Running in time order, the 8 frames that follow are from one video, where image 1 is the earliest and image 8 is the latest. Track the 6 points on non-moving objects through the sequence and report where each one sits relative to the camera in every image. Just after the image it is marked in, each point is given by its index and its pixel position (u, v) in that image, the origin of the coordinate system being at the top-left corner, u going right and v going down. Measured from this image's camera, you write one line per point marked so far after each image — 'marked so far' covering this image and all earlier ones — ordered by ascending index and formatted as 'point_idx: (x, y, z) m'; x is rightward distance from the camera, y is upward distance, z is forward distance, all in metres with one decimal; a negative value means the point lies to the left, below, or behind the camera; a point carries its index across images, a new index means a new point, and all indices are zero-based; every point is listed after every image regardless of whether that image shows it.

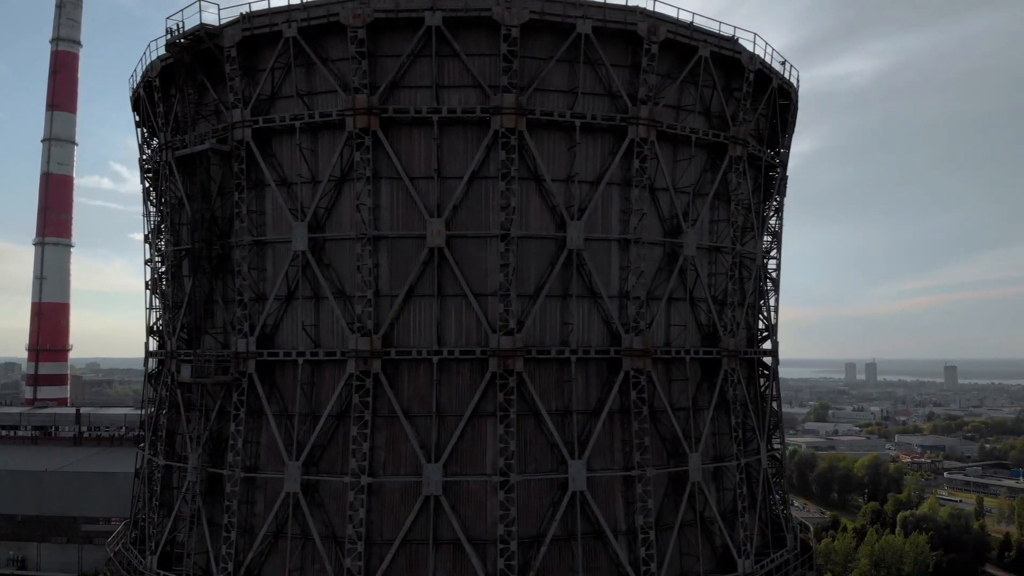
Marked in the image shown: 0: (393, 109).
0: (-2.4, +3.6, +12.1) m
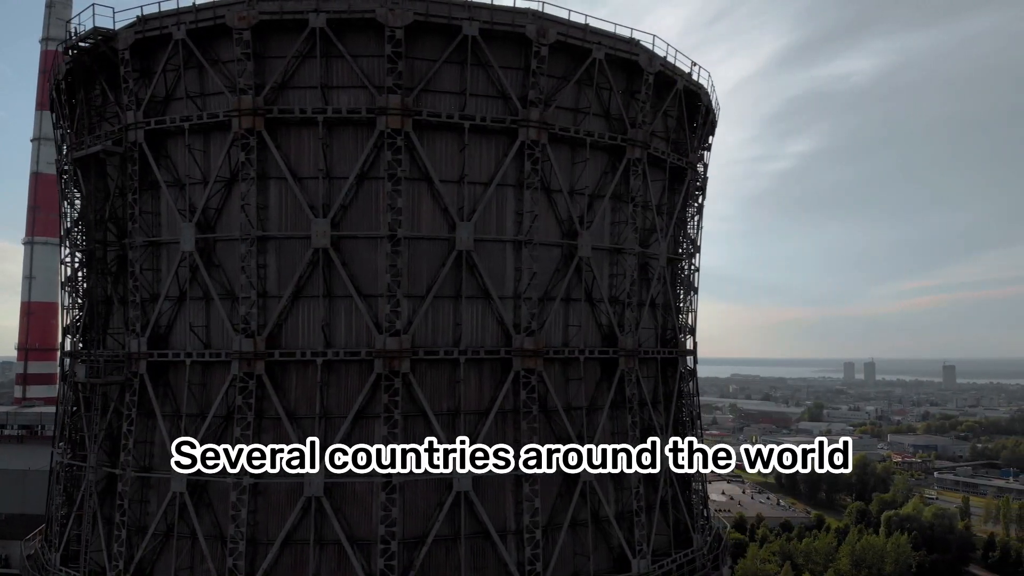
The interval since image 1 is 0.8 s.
0: (-4.7, +3.6, +12.2) m
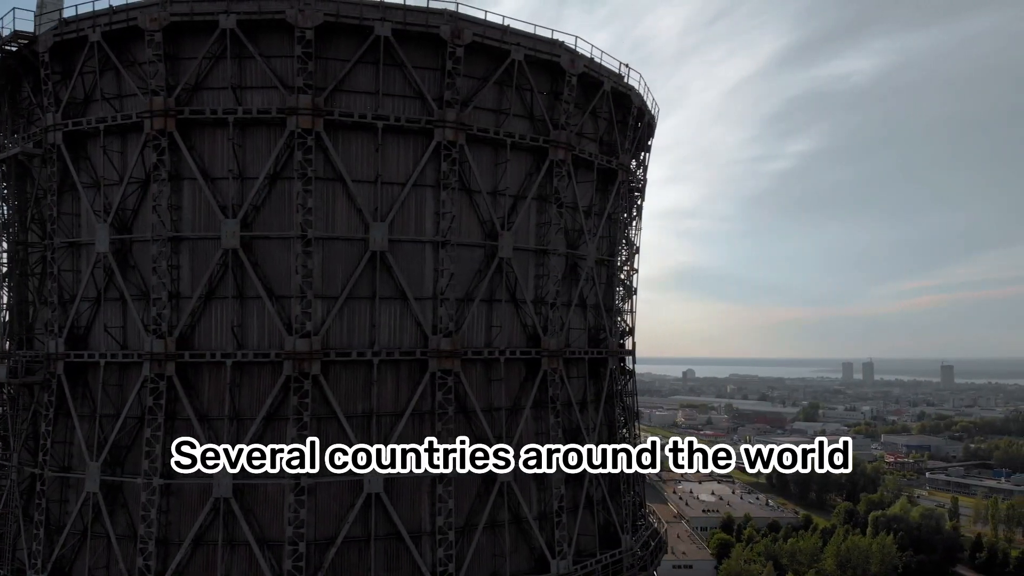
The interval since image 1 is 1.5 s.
0: (-6.4, +3.5, +12.2) m
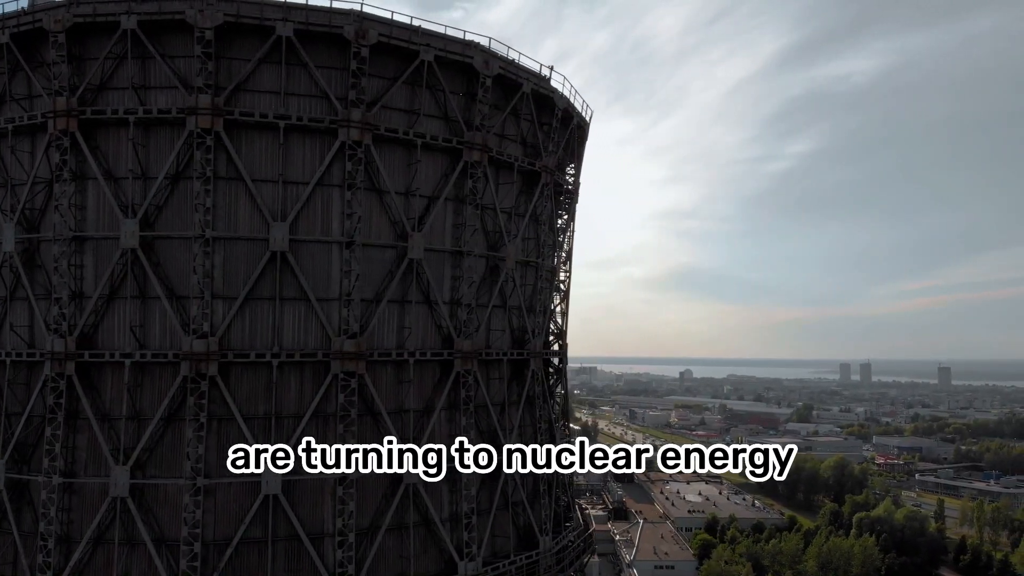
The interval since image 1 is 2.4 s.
0: (-8.4, +3.5, +12.2) m
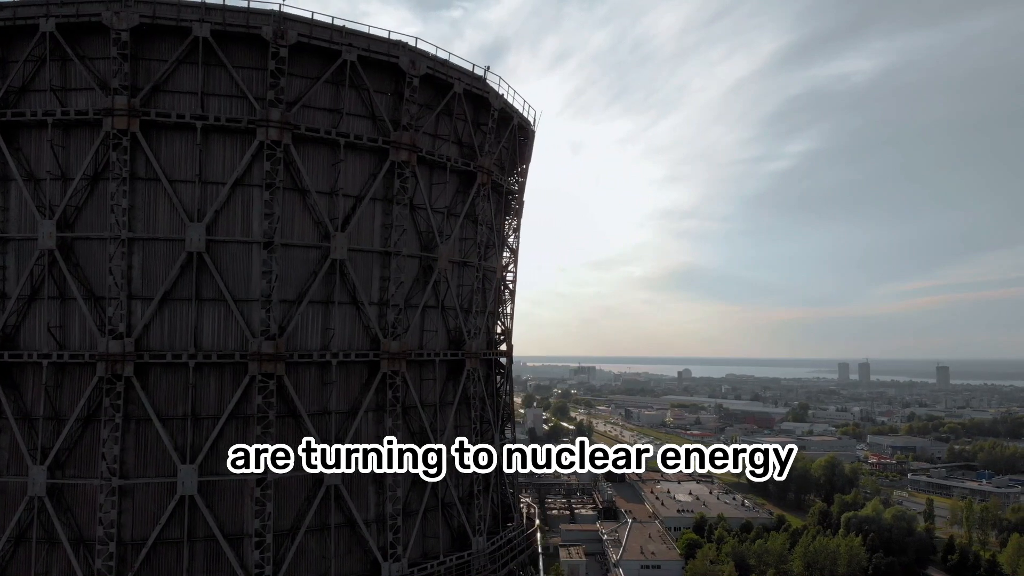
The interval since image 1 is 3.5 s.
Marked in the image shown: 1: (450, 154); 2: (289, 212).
0: (-10.1, +3.5, +12.2) m
1: (-1.5, +3.3, +14.7) m
2: (-4.6, +1.6, +12.5) m
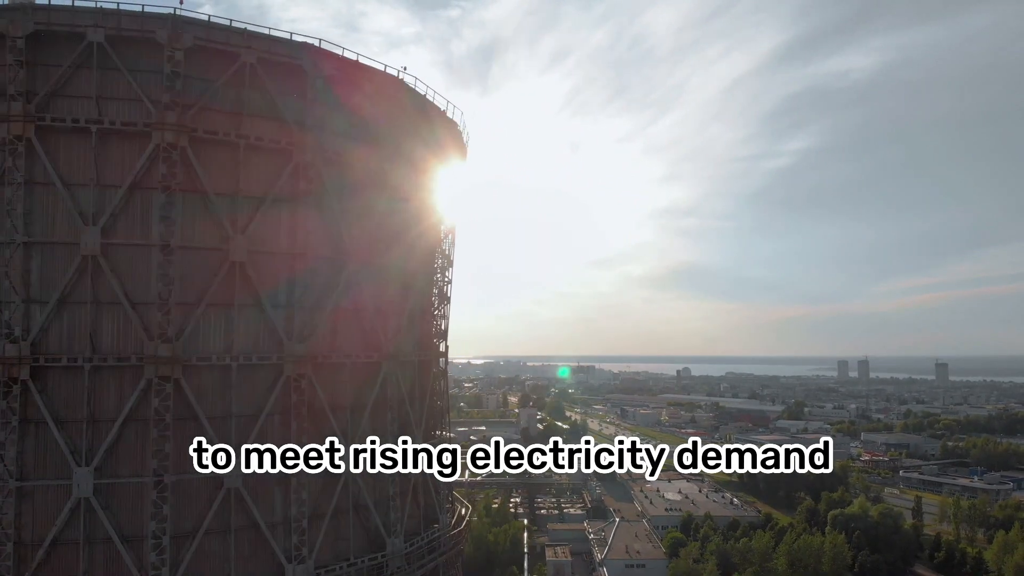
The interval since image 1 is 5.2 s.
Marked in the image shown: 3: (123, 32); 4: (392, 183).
0: (-12.2, +3.4, +12.3) m
1: (-3.6, +3.3, +14.8) m
2: (-6.7, +1.5, +12.6) m
3: (-7.8, +5.2, +12.2) m
4: (-3.1, +2.6, +15.9) m
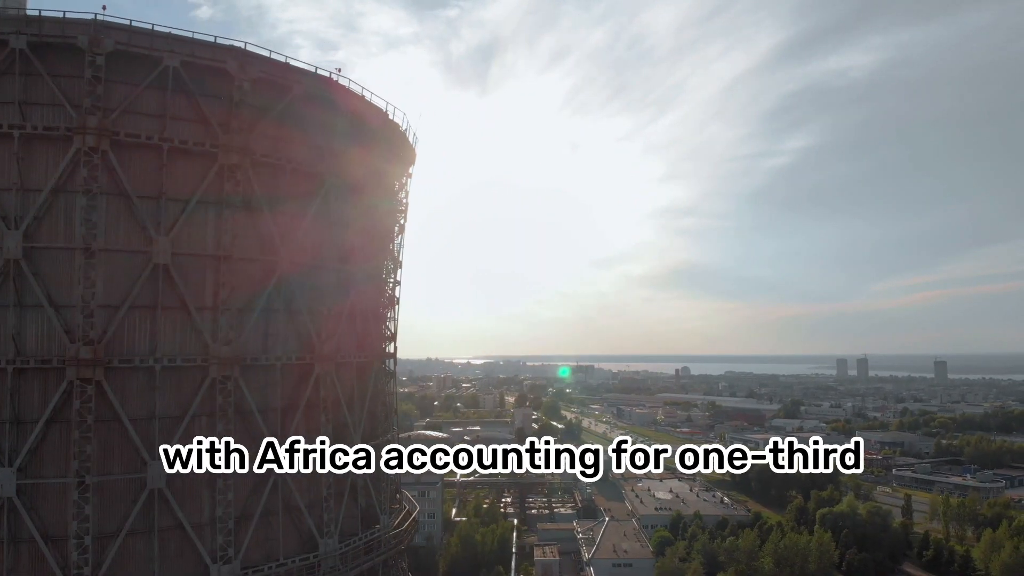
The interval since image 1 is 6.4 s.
0: (-13.8, +3.4, +12.4) m
1: (-5.3, +3.2, +14.9) m
2: (-8.4, +1.5, +12.7) m
3: (-9.5, +5.1, +12.3) m
4: (-4.8, +2.6, +16.0) m
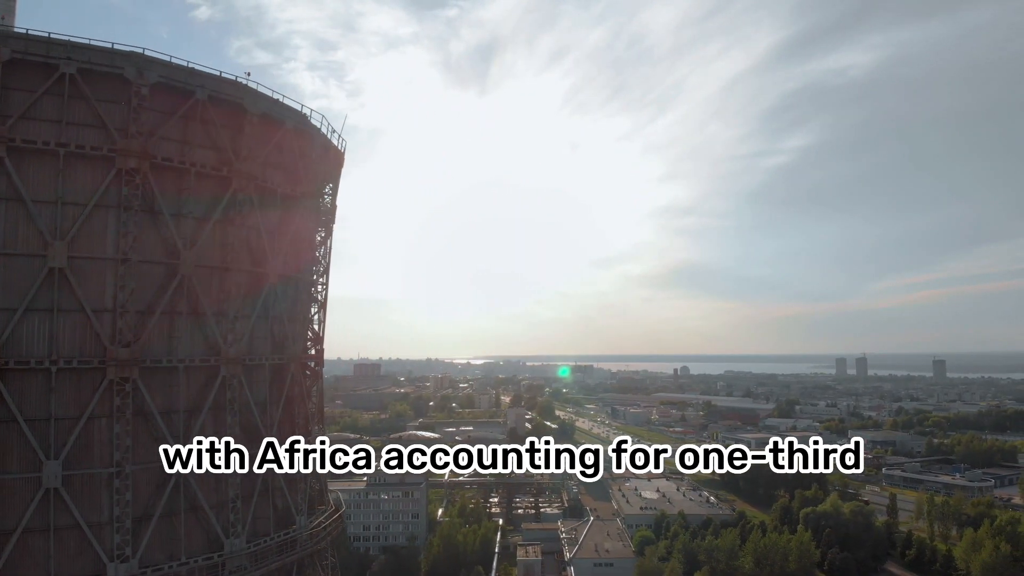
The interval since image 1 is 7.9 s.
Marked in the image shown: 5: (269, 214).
0: (-16.2, +3.3, +12.7) m
1: (-7.6, +3.1, +15.1) m
2: (-10.7, +1.4, +12.9) m
3: (-11.8, +5.0, +12.6) m
4: (-7.1, +2.5, +16.3) m
5: (-6.9, +1.9, +16.3) m
